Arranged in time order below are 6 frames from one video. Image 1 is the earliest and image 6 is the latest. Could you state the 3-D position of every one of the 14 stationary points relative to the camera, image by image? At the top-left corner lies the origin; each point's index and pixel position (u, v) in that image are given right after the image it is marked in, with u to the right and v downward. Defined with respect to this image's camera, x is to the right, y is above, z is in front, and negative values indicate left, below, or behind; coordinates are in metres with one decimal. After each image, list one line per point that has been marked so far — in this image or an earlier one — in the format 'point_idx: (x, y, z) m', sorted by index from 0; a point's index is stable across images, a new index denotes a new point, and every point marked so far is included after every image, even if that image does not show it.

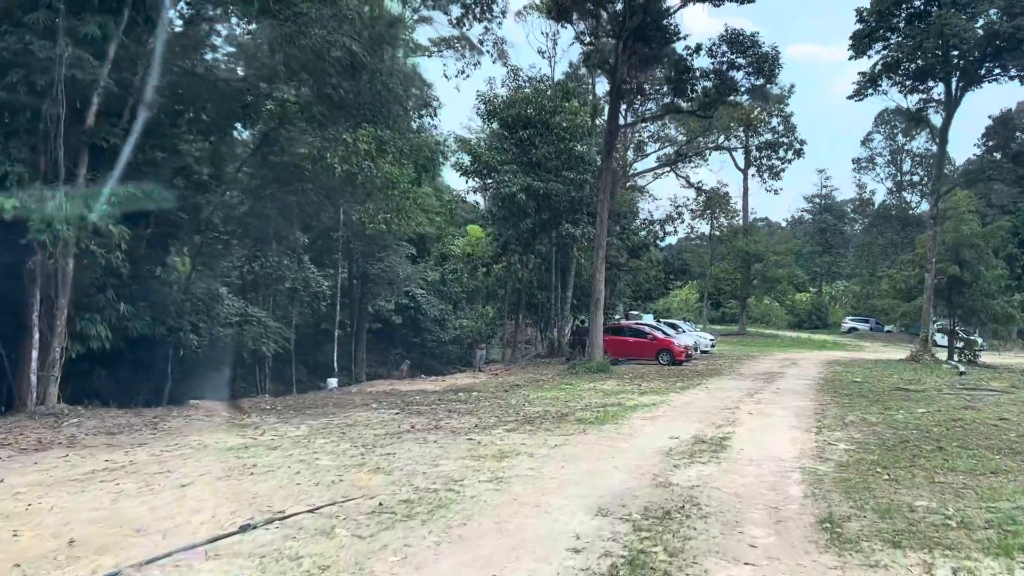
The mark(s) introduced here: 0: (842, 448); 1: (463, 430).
0: (+3.3, -1.6, +8.3) m
1: (-0.6, -1.6, +8.9) m
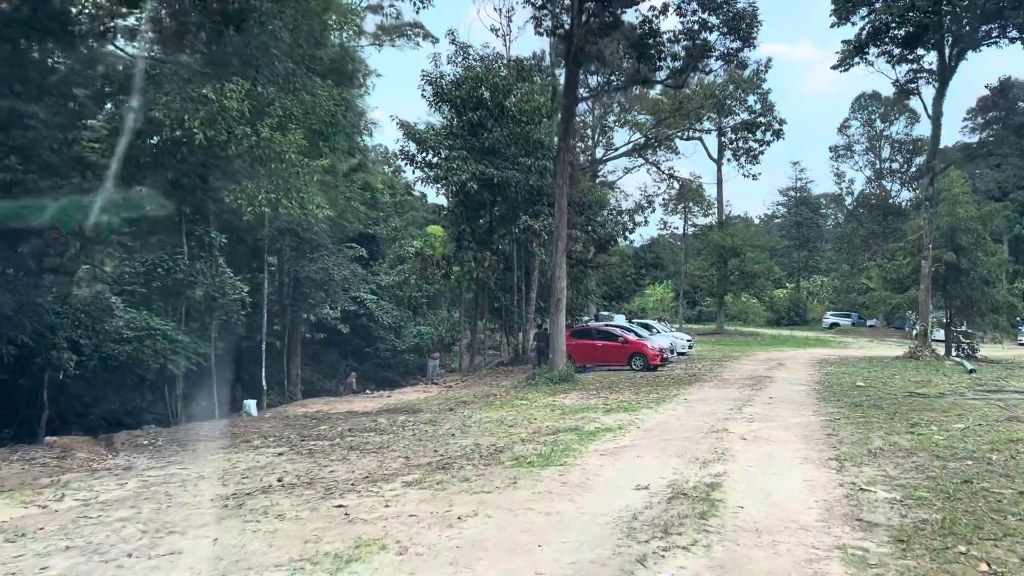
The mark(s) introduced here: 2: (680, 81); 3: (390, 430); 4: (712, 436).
0: (+2.6, -1.5, +5.7) m
1: (-1.3, -1.5, +6.2) m
2: (+3.8, +4.7, +18.4) m
3: (-1.5, -1.8, +10.3) m
4: (+2.2, -1.6, +8.7) m
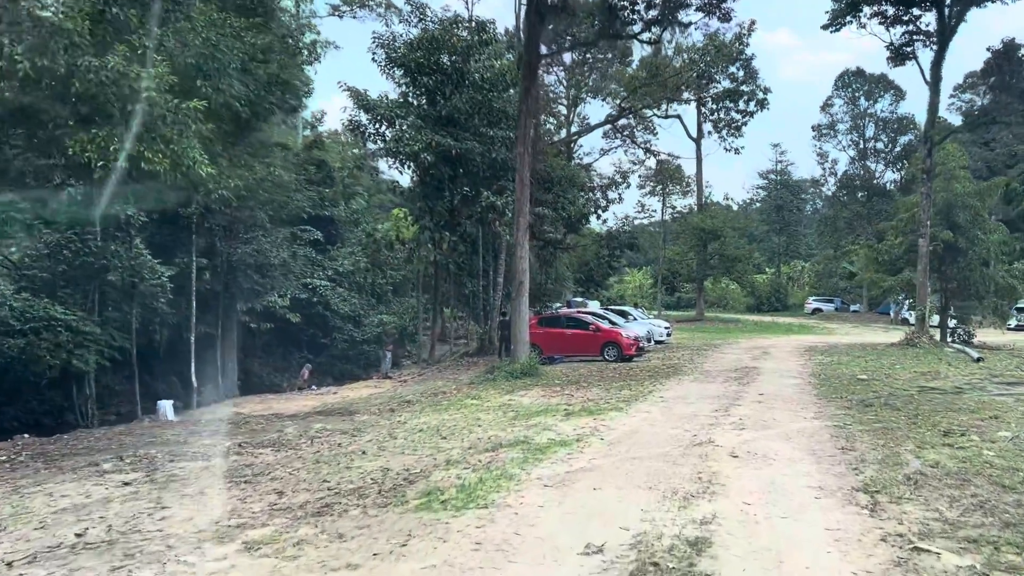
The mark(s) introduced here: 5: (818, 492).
0: (+2.0, -1.3, +3.8) m
1: (-1.9, -1.4, +4.2) m
2: (+2.9, +5.0, +16.4) m
3: (-2.2, -1.6, +8.2) m
4: (+1.5, -1.4, +6.7) m
5: (+2.0, -1.3, +5.3) m
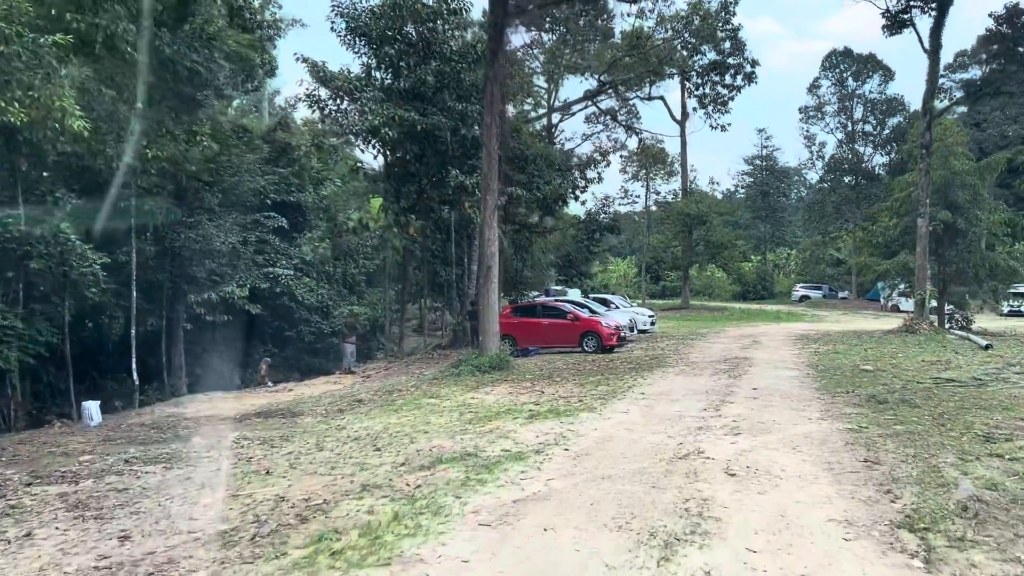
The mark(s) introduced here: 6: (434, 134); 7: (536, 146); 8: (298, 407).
0: (+1.7, -1.2, +2.4) m
1: (-2.2, -1.3, +2.8) m
2: (+2.2, +5.3, +15.0) m
3: (-2.6, -1.4, +6.8) m
4: (+1.1, -1.2, +5.4) m
5: (+1.6, -1.2, +4.0) m
6: (-1.9, +3.7, +19.9) m
7: (+0.6, +3.4, +19.8) m
8: (-3.2, -1.8, +12.4) m
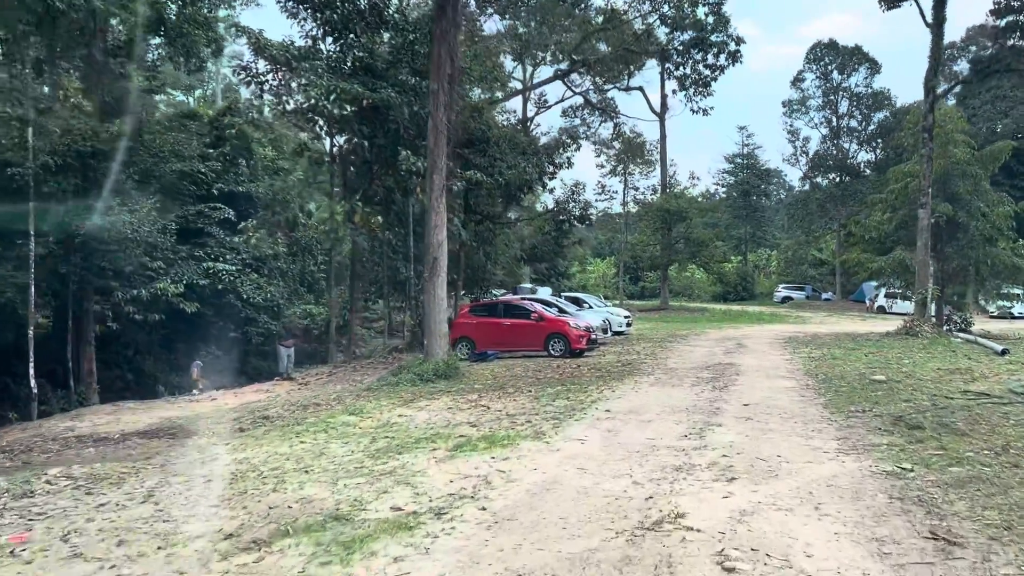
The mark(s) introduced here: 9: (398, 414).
0: (+1.2, -1.1, +0.4) m
1: (-2.7, -1.1, +0.7) m
2: (+1.5, +5.4, +13.1) m
3: (-3.2, -1.3, +4.7) m
4: (+0.6, -1.1, +3.4) m
5: (+1.1, -1.1, +2.0) m
6: (-2.7, +3.8, +17.8) m
7: (-0.3, +3.5, +17.8) m
8: (-3.9, -1.7, +10.4) m
9: (-1.2, -1.4, +8.7) m
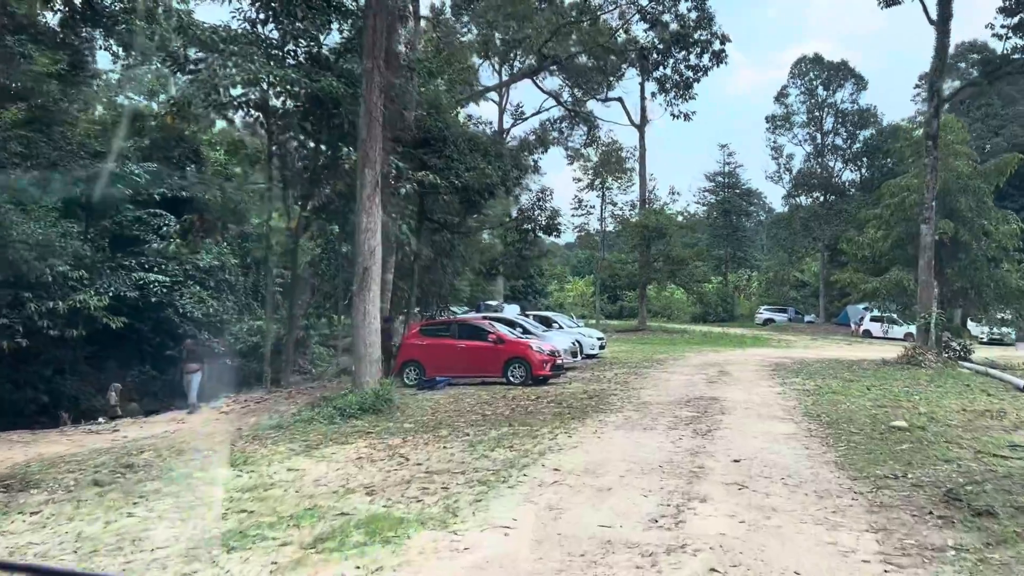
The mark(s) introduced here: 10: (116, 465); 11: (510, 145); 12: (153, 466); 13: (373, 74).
0: (+0.8, -1.0, -1.5) m
1: (-3.2, -1.1, -1.3) m
2: (+0.9, +5.1, +11.3) m
3: (-3.7, -1.3, +2.7) m
4: (+0.1, -1.1, +1.5) m
5: (+0.6, -1.1, +0.1) m
6: (-3.5, +3.5, +15.9) m
7: (-1.1, +3.2, +16.0) m
8: (-4.6, -1.8, +8.3) m
9: (-1.8, -1.5, +6.7) m
10: (-3.9, -1.7, +8.0) m
11: (0.0, +3.1, +17.9) m
12: (-3.3, -1.6, +7.5) m
13: (-1.8, +2.8, +11.0) m
